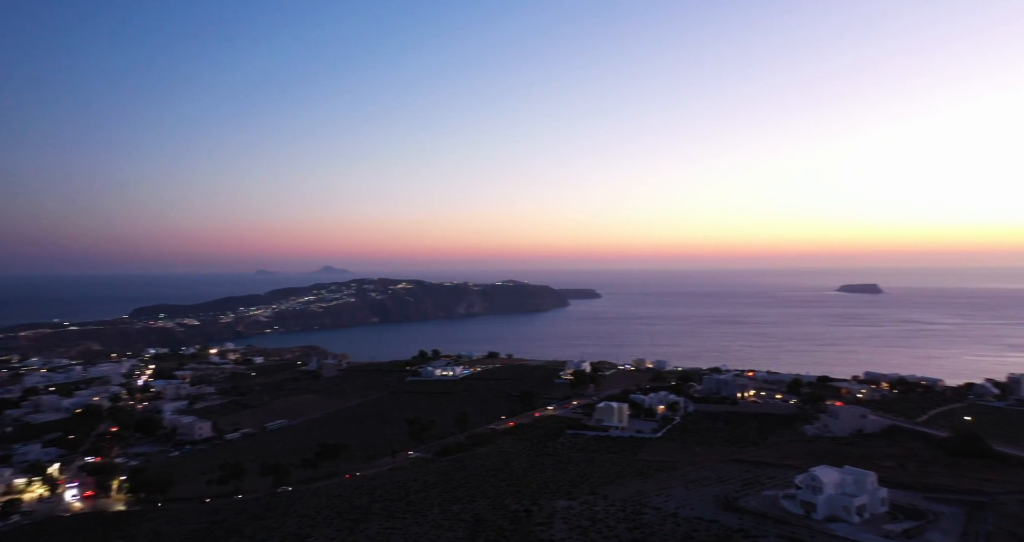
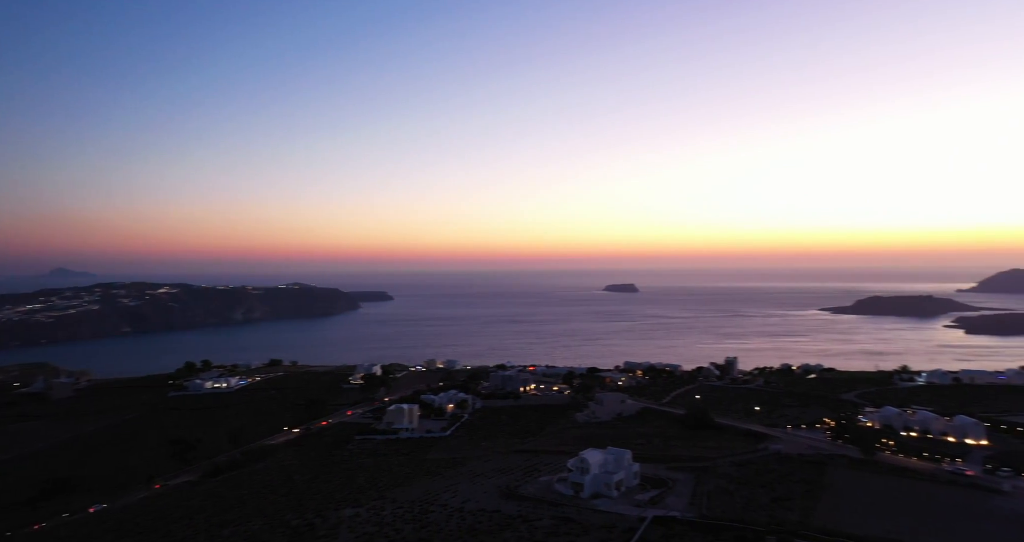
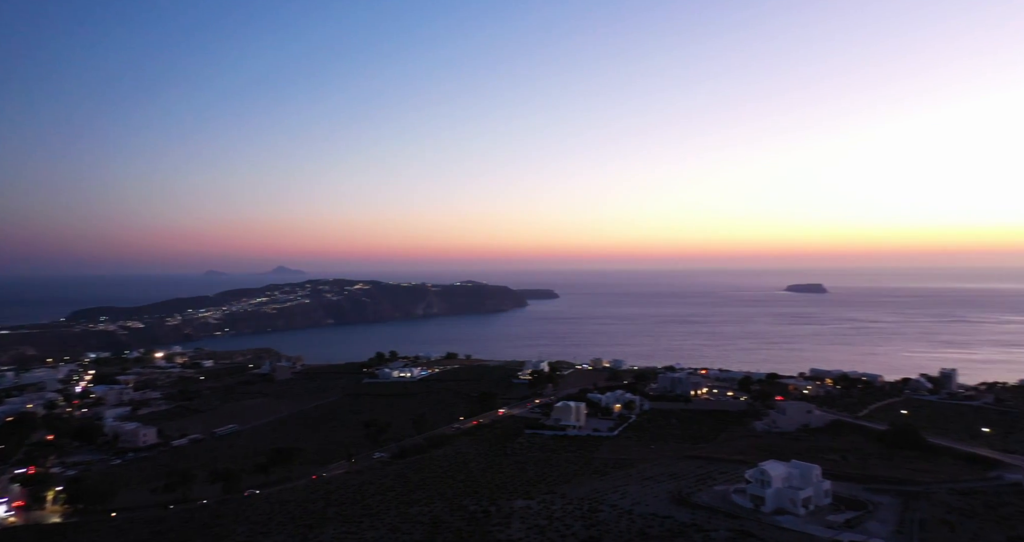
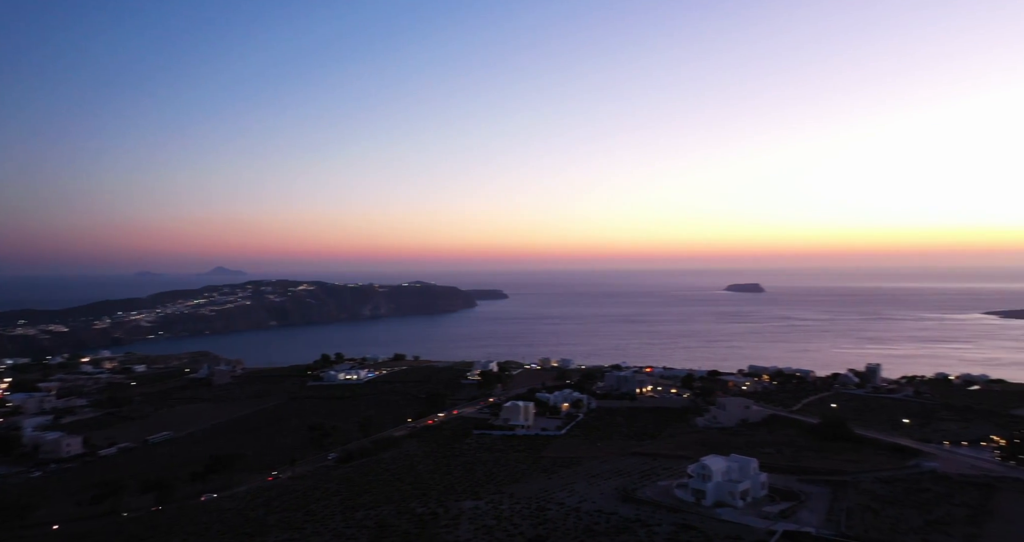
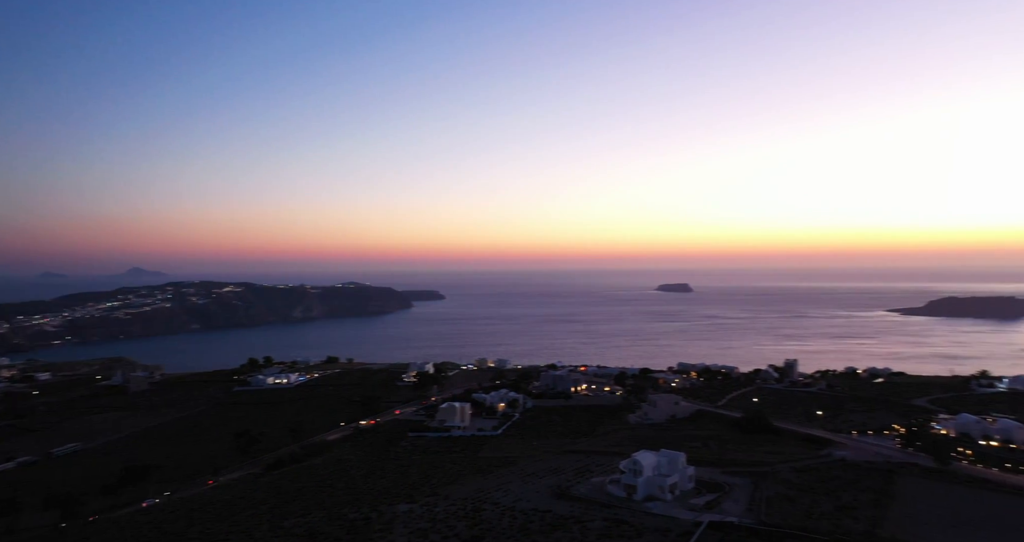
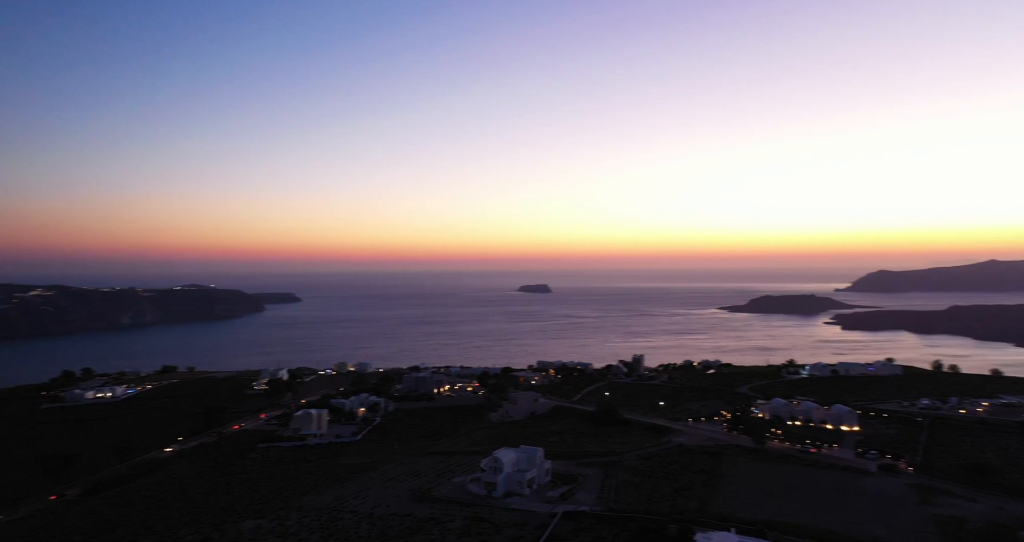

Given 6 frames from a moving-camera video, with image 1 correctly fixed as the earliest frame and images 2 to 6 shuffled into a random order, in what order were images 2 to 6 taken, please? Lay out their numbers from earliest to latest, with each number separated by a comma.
3, 4, 5, 2, 6
